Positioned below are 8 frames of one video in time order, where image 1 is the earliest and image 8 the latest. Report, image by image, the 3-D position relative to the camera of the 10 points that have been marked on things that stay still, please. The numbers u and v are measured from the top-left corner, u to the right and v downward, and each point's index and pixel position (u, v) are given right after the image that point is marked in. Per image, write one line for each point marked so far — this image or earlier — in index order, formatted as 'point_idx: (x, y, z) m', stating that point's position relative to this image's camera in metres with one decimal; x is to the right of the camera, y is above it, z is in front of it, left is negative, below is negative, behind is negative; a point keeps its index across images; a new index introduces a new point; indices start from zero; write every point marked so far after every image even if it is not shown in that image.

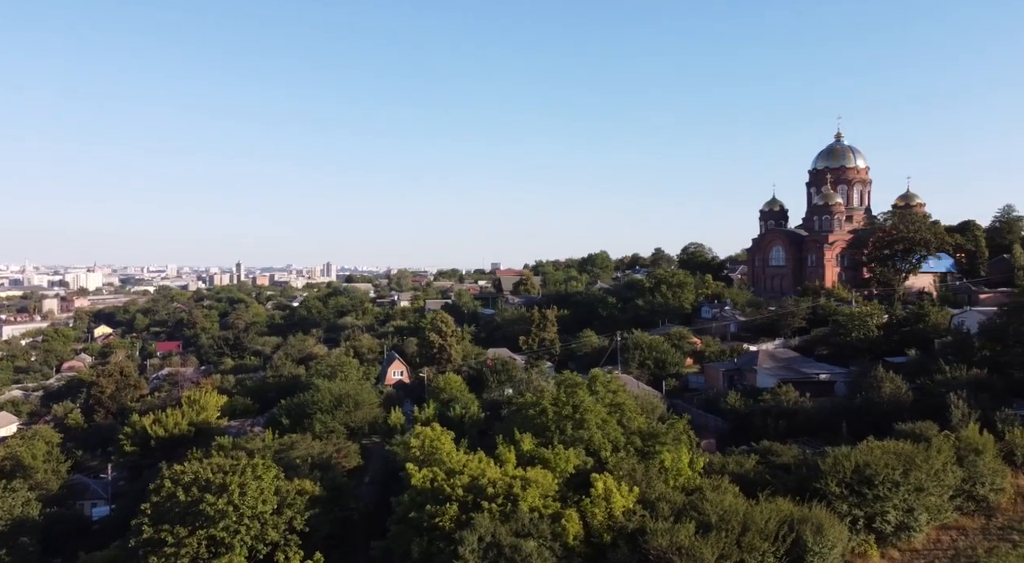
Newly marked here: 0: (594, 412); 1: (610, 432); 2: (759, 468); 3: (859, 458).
0: (+1.7, -2.7, +16.1) m
1: (+2.0, -3.0, +15.9) m
2: (+4.9, -3.7, +15.6) m
3: (+6.3, -3.2, +14.5) m
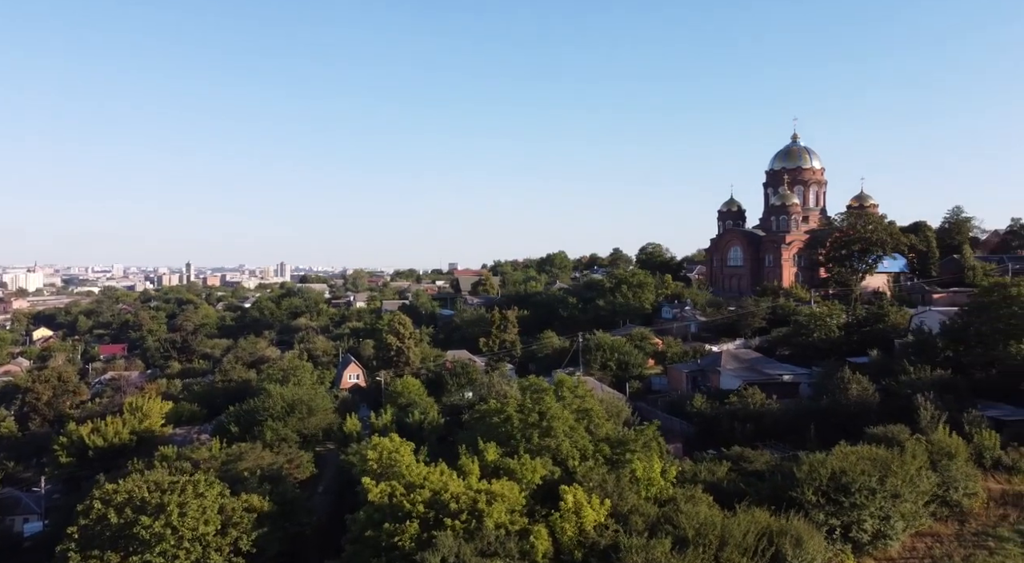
0: (+1.0, -2.7, +15.3) m
1: (+1.3, -3.1, +15.2) m
2: (+4.2, -3.7, +15.0) m
3: (+5.7, -3.3, +14.0) m
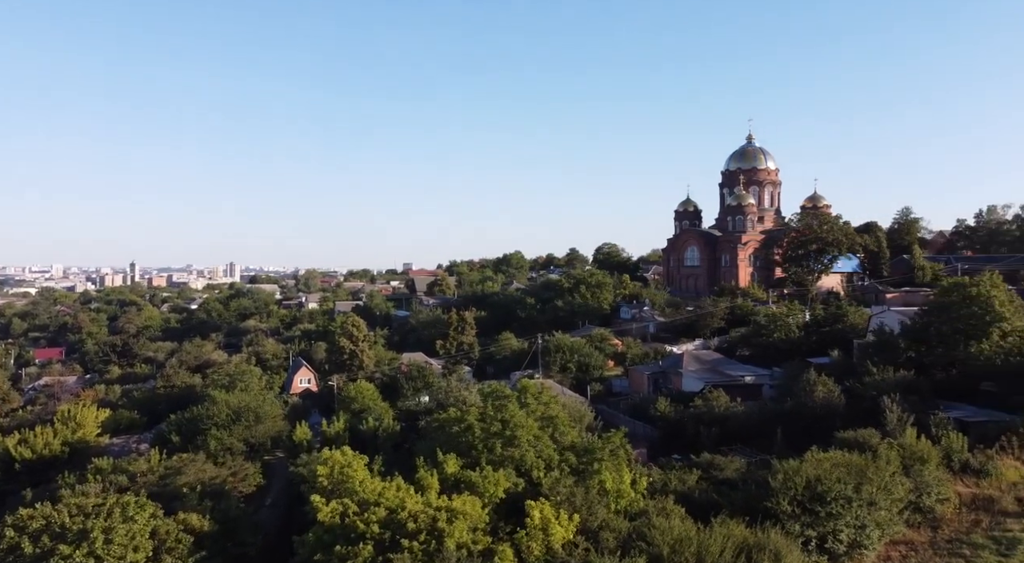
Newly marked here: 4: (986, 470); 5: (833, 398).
0: (+0.3, -2.7, +14.5) m
1: (+0.6, -3.1, +14.4) m
2: (+3.5, -3.7, +14.4) m
3: (+5.1, -3.3, +13.5) m
4: (+10.1, -4.0, +16.9) m
5: (+8.0, -2.9, +19.8) m
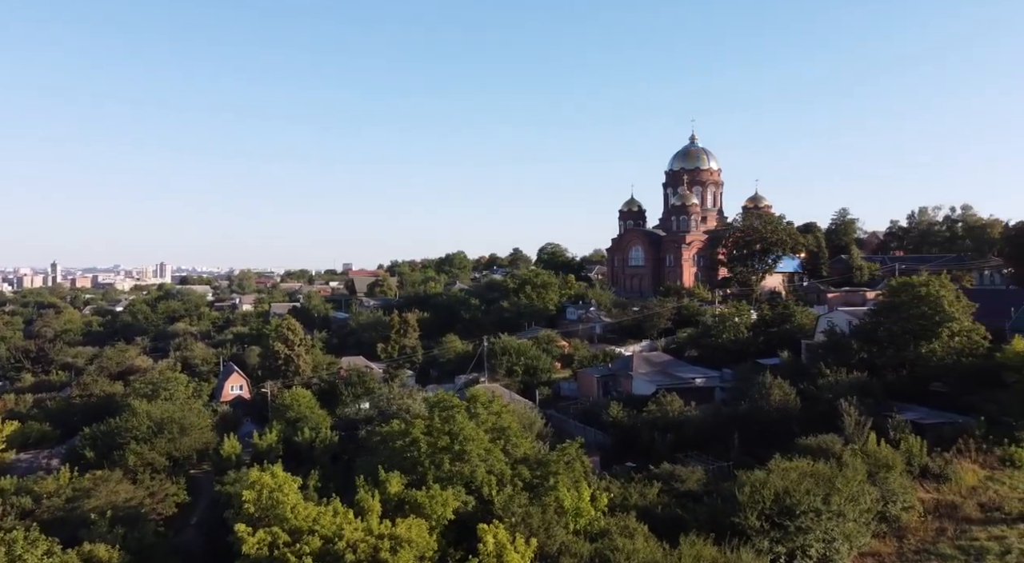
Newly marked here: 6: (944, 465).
0: (-0.6, -2.7, +13.4) m
1: (-0.3, -3.1, +13.3) m
2: (+2.6, -3.7, +13.5) m
3: (+4.3, -3.3, +12.7) m
4: (+9.0, -4.0, +16.5) m
5: (+6.7, -2.9, +19.3) m
6: (+9.1, -3.9, +16.7) m
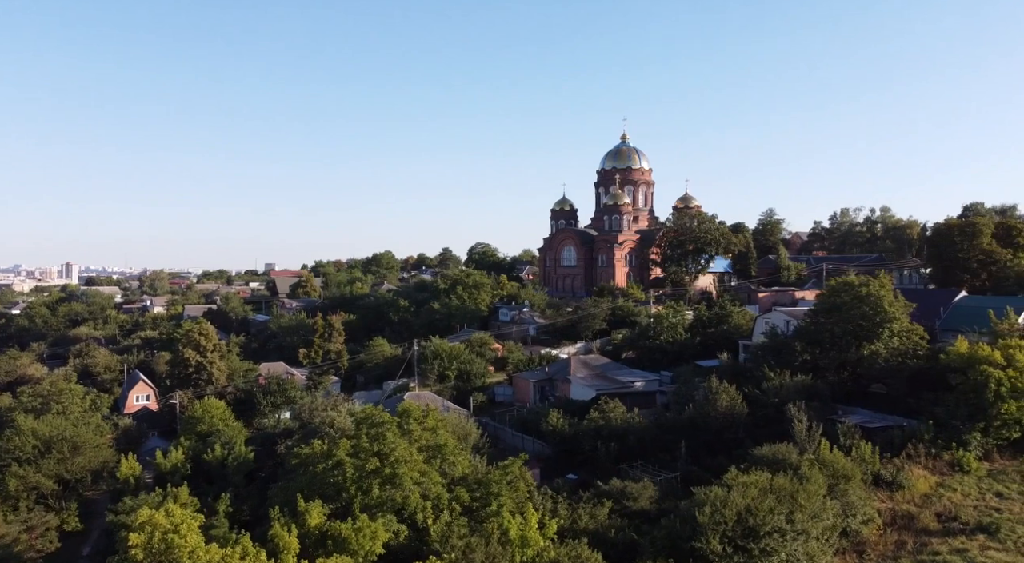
0: (-1.5, -2.8, +12.0) m
1: (-1.2, -3.1, +11.9) m
2: (+1.6, -3.7, +12.4) m
3: (+3.3, -3.3, +11.7) m
4: (+7.8, -4.0, +15.9) m
5: (+5.2, -2.9, +18.5) m
6: (+7.8, -3.9, +16.1) m
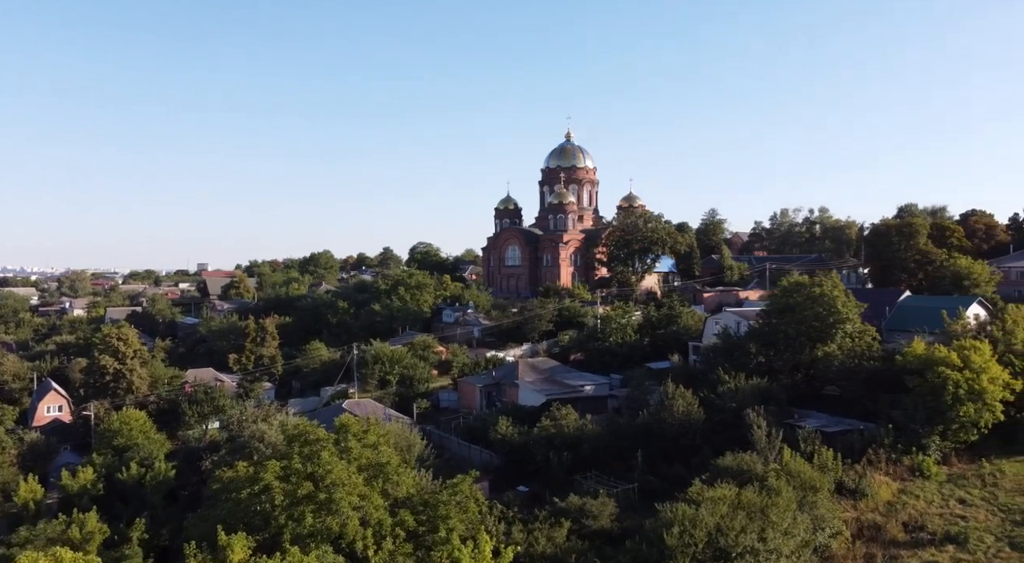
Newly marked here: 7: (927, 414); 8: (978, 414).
0: (-2.2, -2.8, +10.7) m
1: (-1.9, -3.1, +10.7) m
2: (+0.9, -3.7, +11.3) m
3: (+2.7, -3.3, +10.8) m
4: (+6.8, -4.0, +15.3) m
5: (+4.0, -2.9, +17.7) m
6: (+6.8, -3.9, +15.5) m
7: (+9.1, -2.9, +17.5) m
8: (+10.2, -2.9, +17.4) m
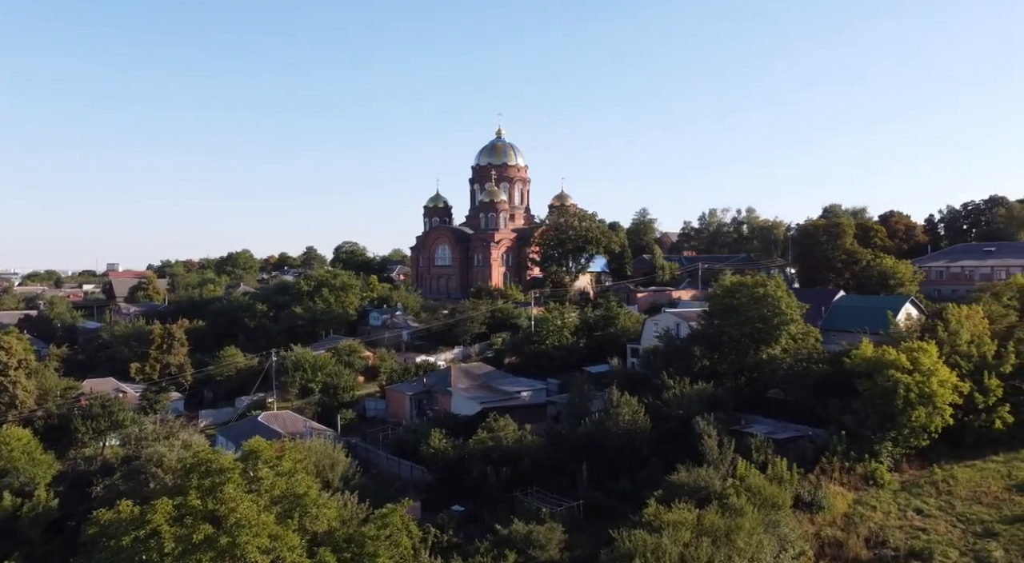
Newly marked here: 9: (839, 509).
0: (-2.9, -2.8, +9.1) m
1: (-2.6, -3.1, +9.1) m
2: (+0.1, -3.8, +10.0) m
3: (+1.9, -3.3, +9.6) m
4: (+5.6, -4.0, +14.5) m
5: (+2.7, -3.0, +16.6) m
6: (+5.6, -3.9, +14.7) m
7: (+7.8, -2.9, +16.8) m
8: (+8.8, -2.9, +16.8) m
9: (+6.0, -4.2, +14.5) m
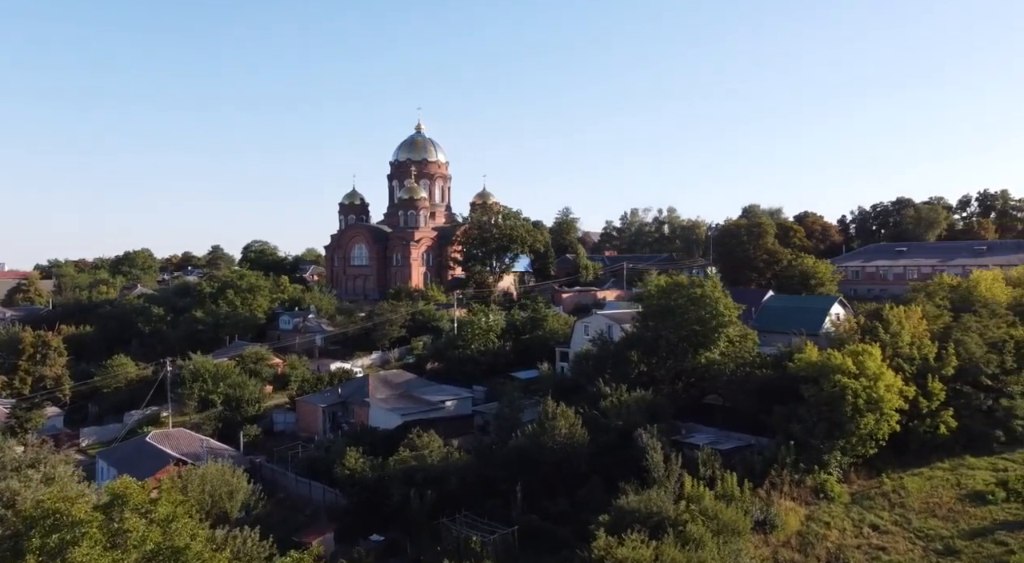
0: (-3.5, -2.8, +7.1) m
1: (-3.2, -3.1, +7.1) m
2: (-0.6, -3.8, +8.3) m
3: (+1.2, -3.3, +8.1) m
4: (+4.4, -4.0, +13.3) m
5: (+1.3, -3.0, +15.2) m
6: (+4.4, -3.9, +13.5) m
7: (+6.3, -2.9, +15.9) m
8: (+7.4, -2.9, +16.0) m
9: (+4.8, -4.2, +13.4) m
